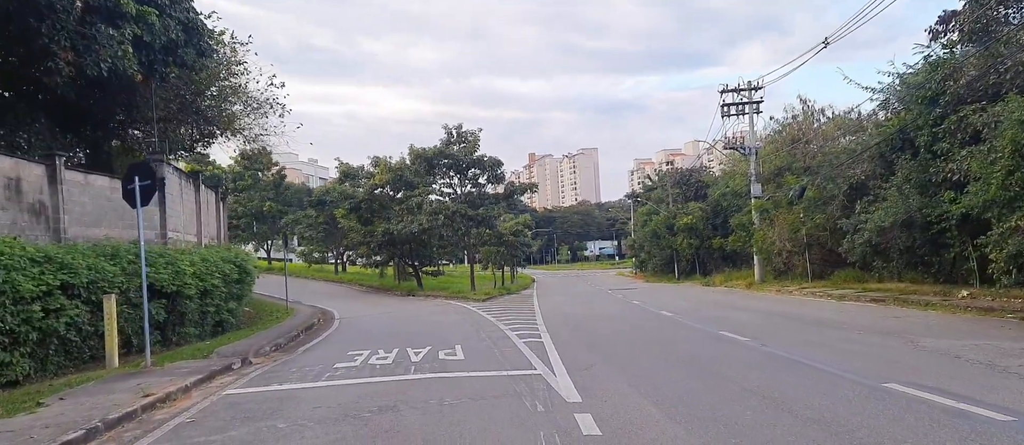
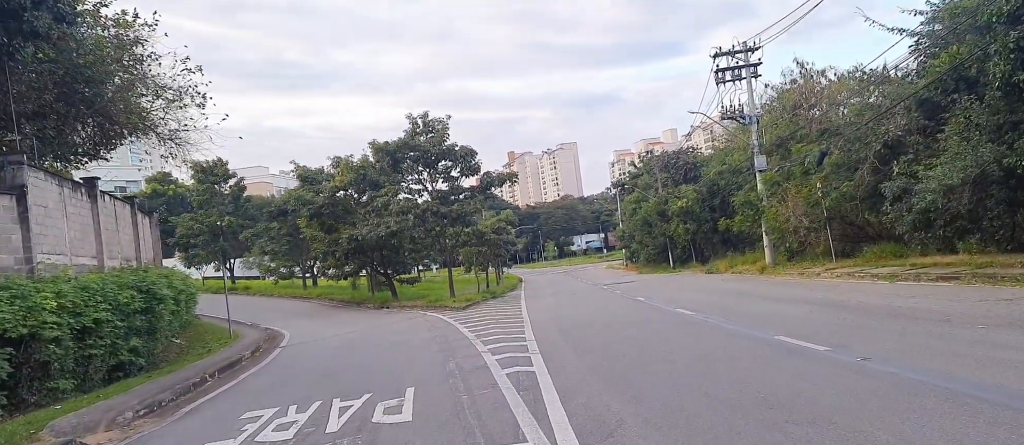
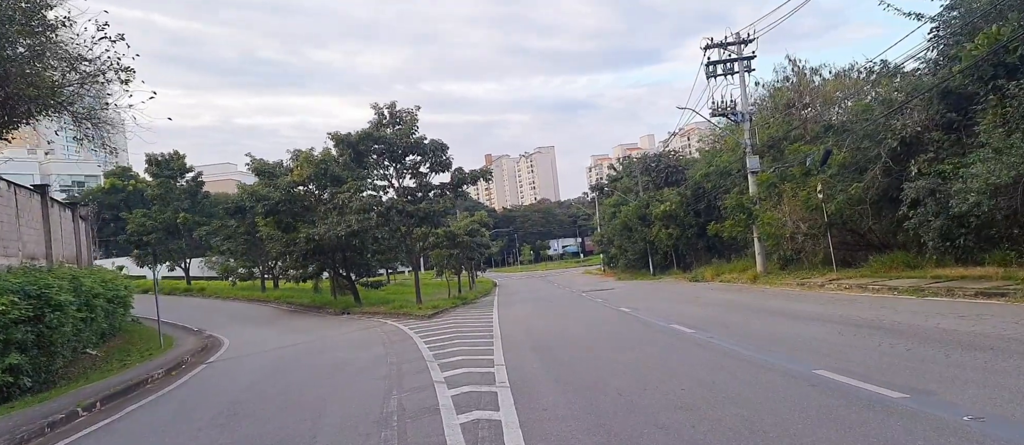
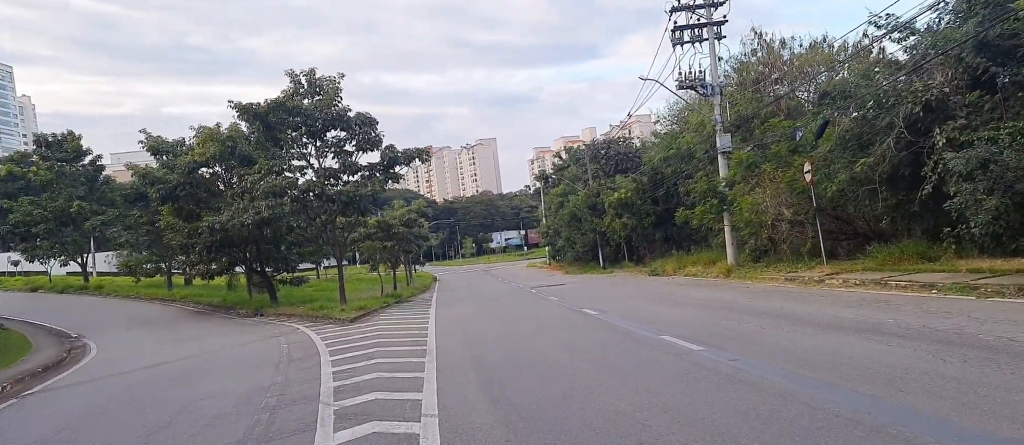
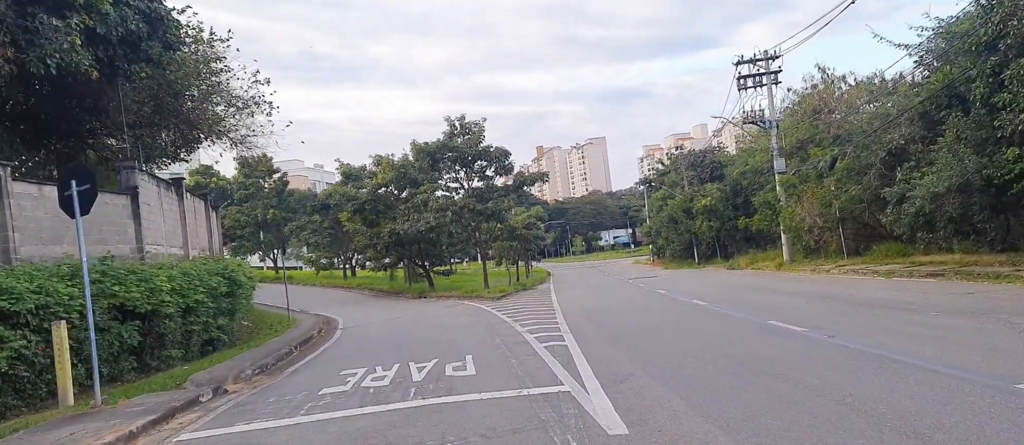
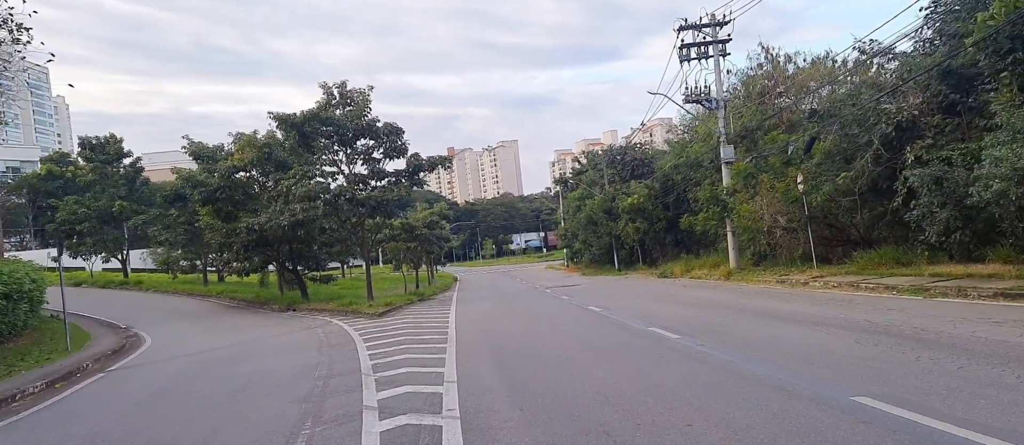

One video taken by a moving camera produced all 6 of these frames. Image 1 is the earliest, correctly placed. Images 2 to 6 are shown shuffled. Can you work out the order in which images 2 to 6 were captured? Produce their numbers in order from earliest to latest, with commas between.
5, 2, 3, 6, 4
